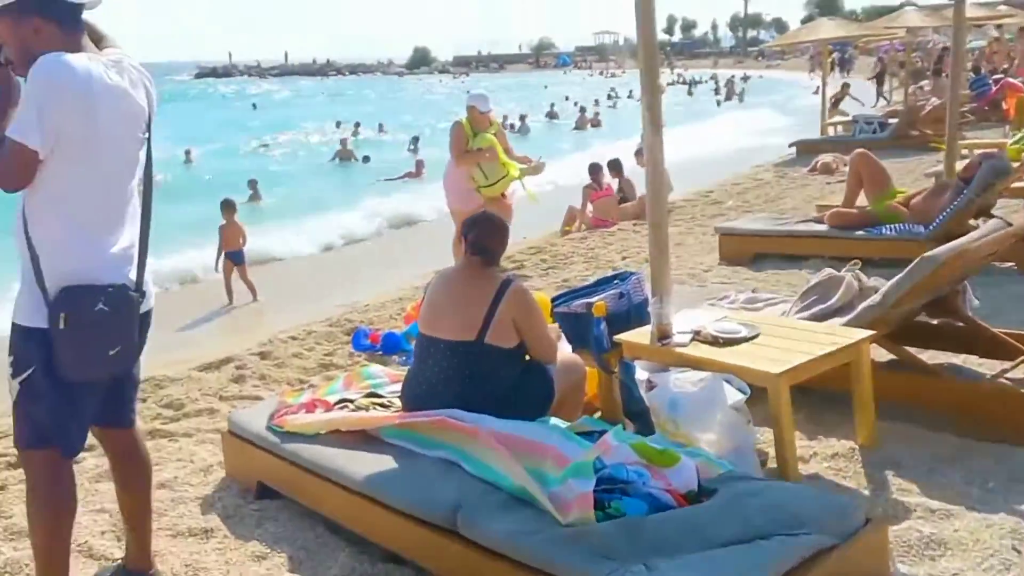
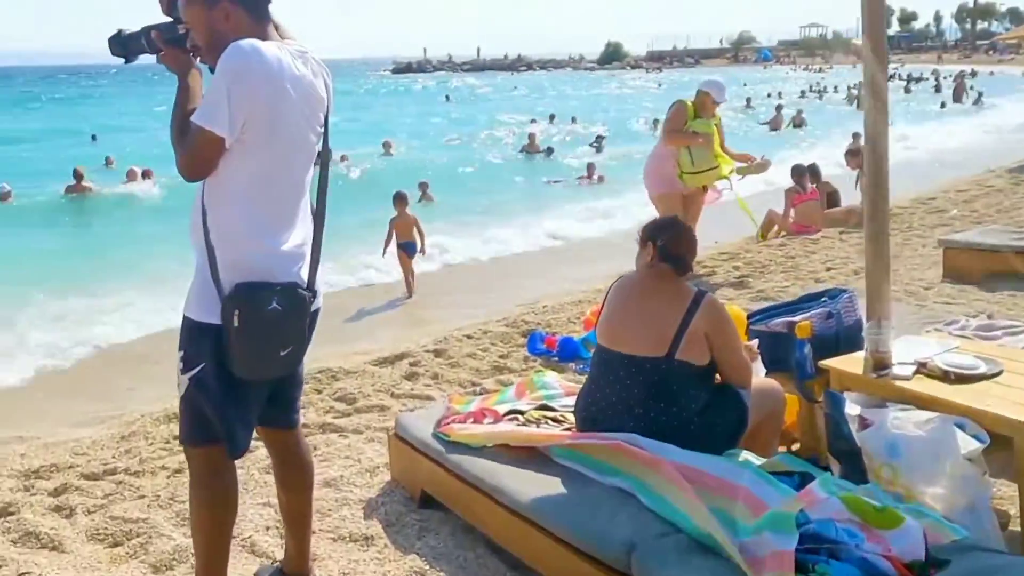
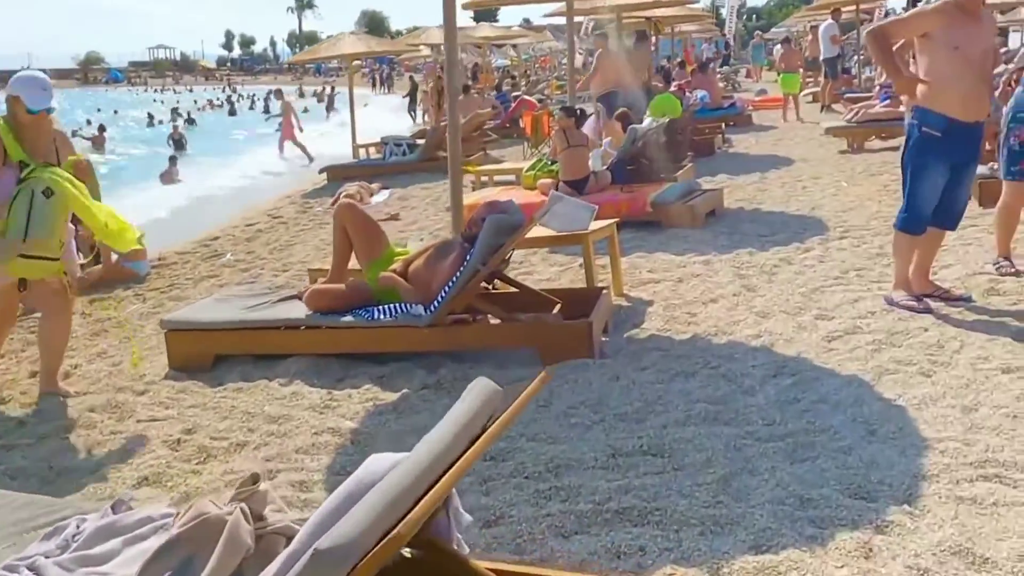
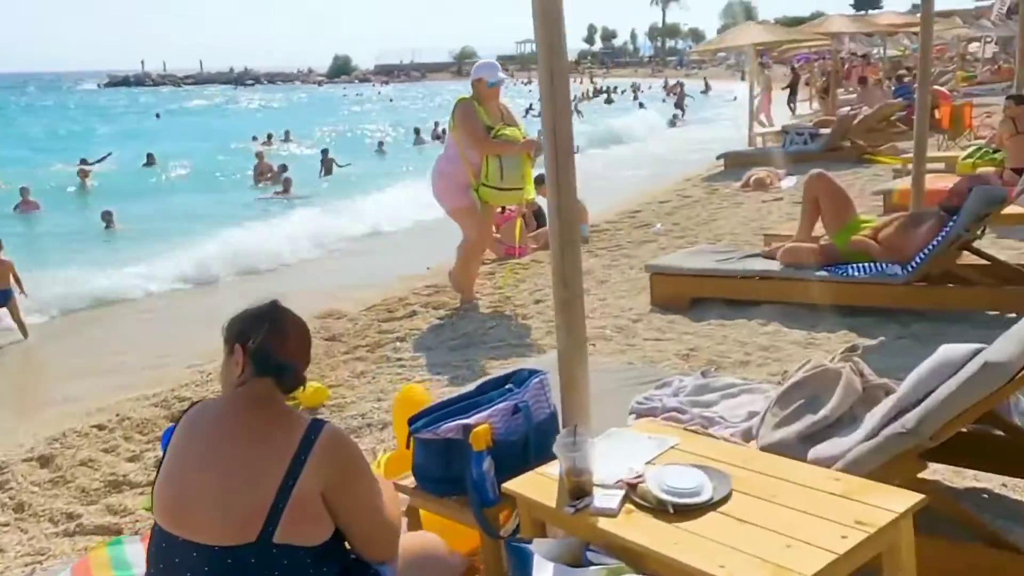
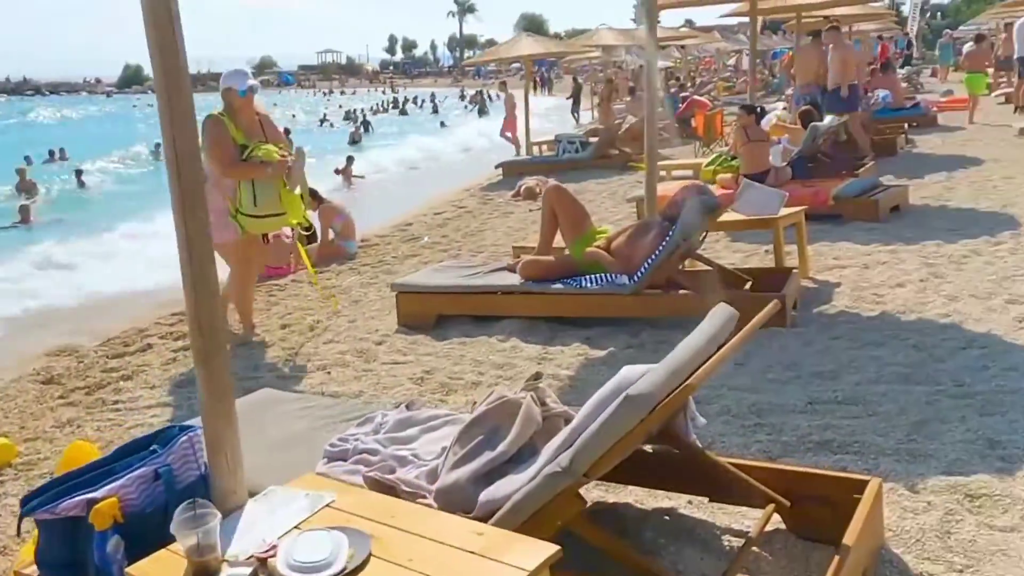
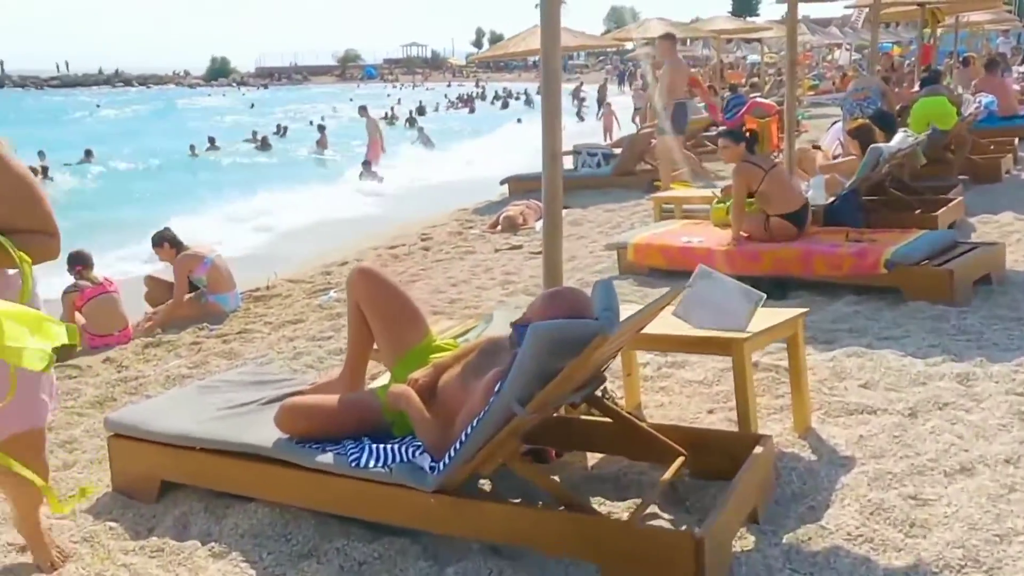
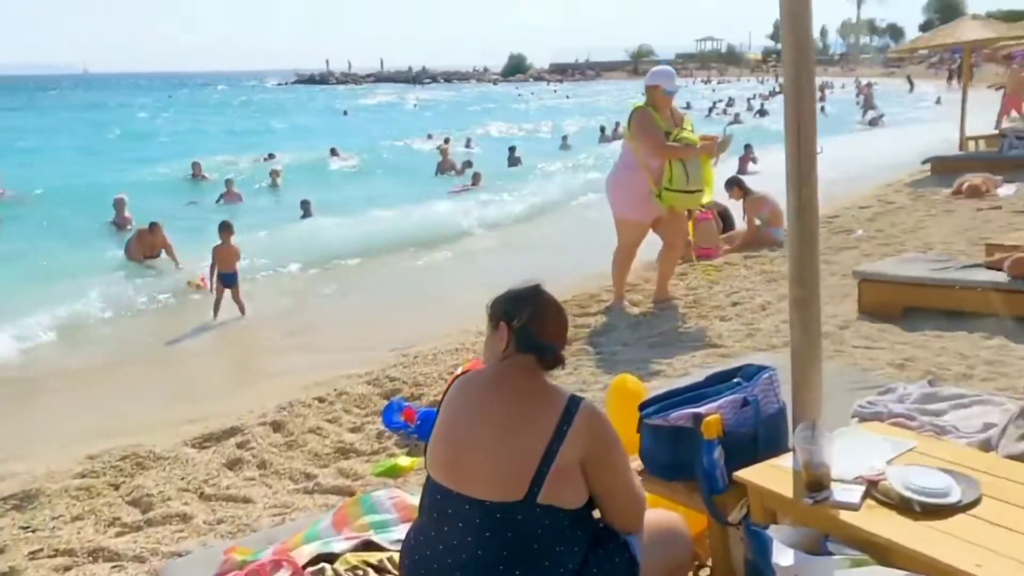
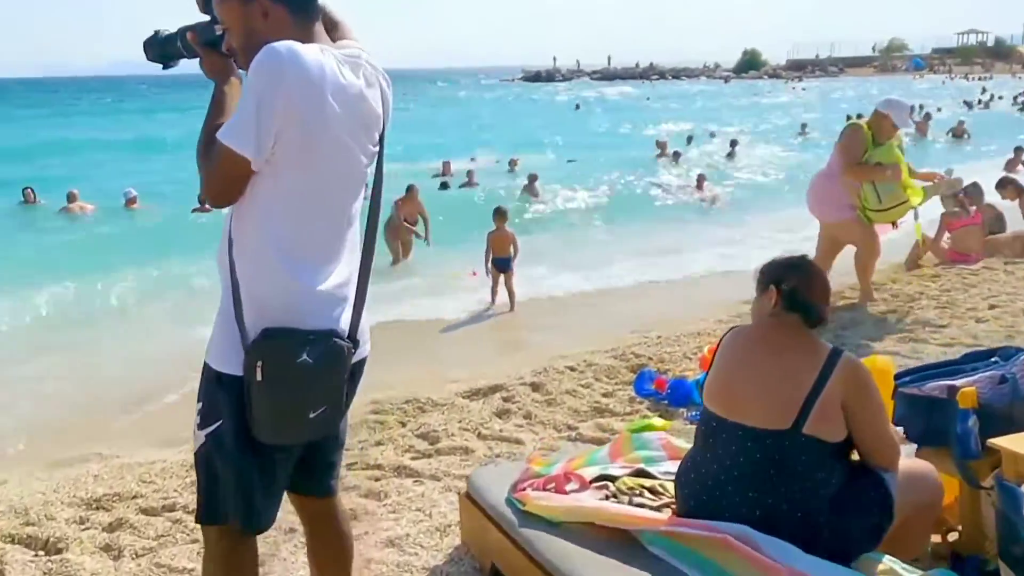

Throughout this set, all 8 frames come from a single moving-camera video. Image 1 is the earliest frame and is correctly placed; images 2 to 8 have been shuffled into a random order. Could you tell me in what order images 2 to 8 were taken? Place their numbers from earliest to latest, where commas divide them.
2, 8, 7, 4, 5, 3, 6
